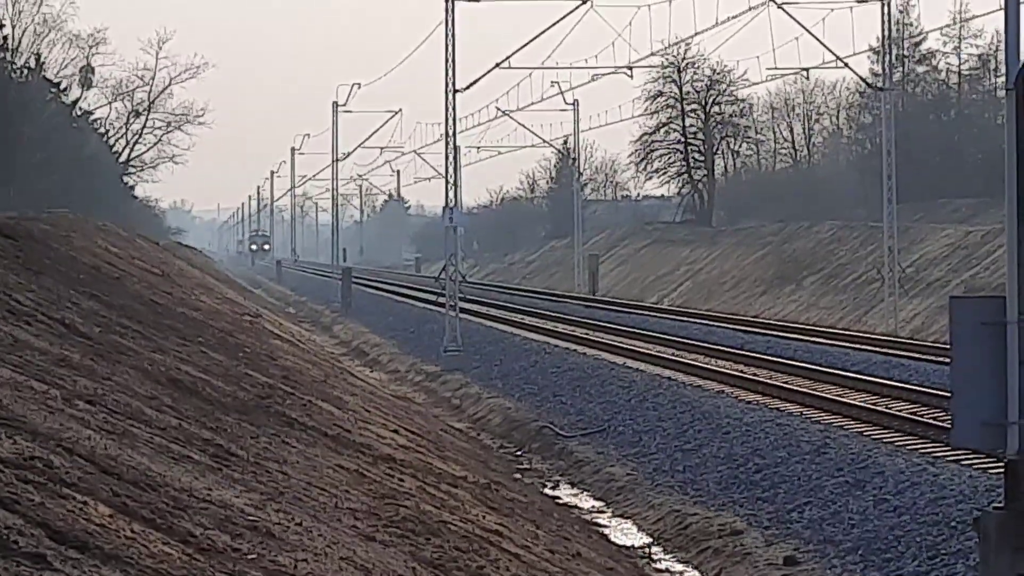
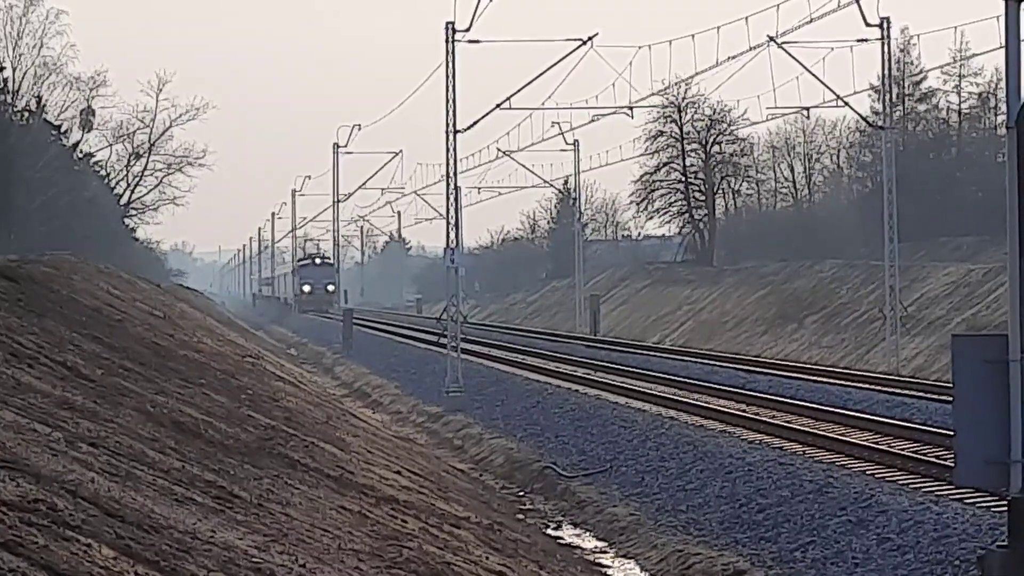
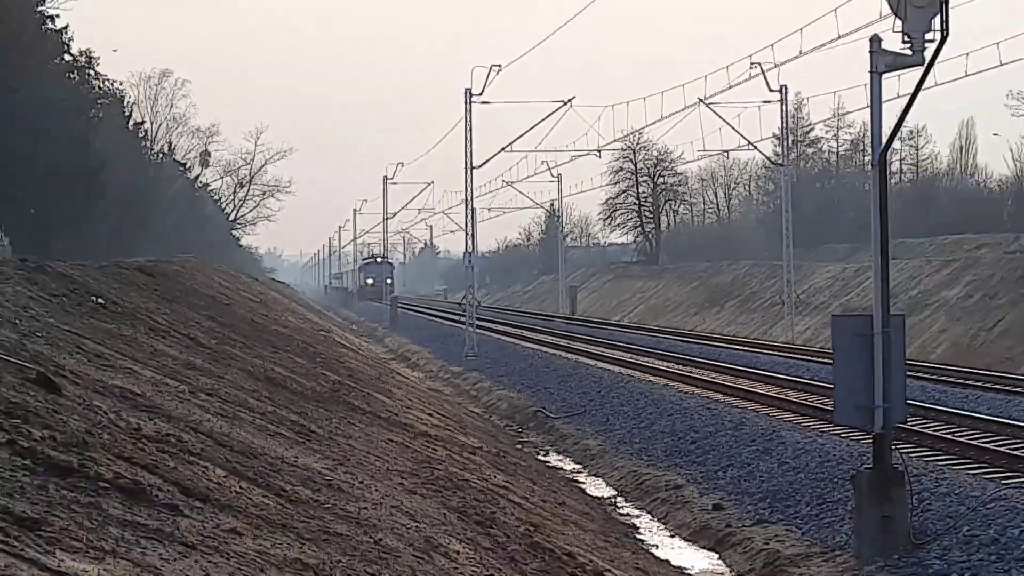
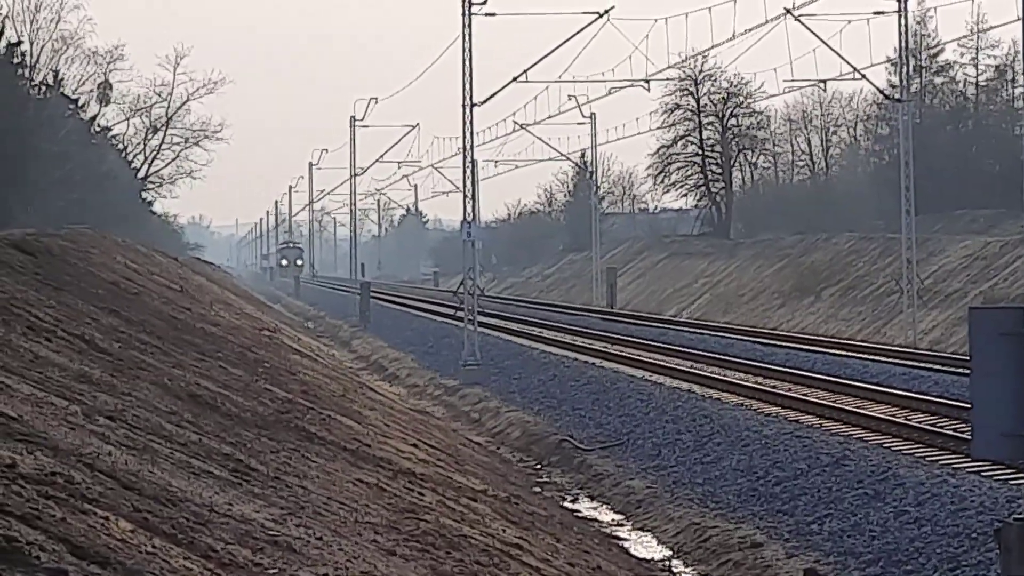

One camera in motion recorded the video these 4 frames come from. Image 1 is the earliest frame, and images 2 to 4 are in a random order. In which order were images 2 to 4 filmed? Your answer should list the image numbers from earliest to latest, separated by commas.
4, 2, 3
